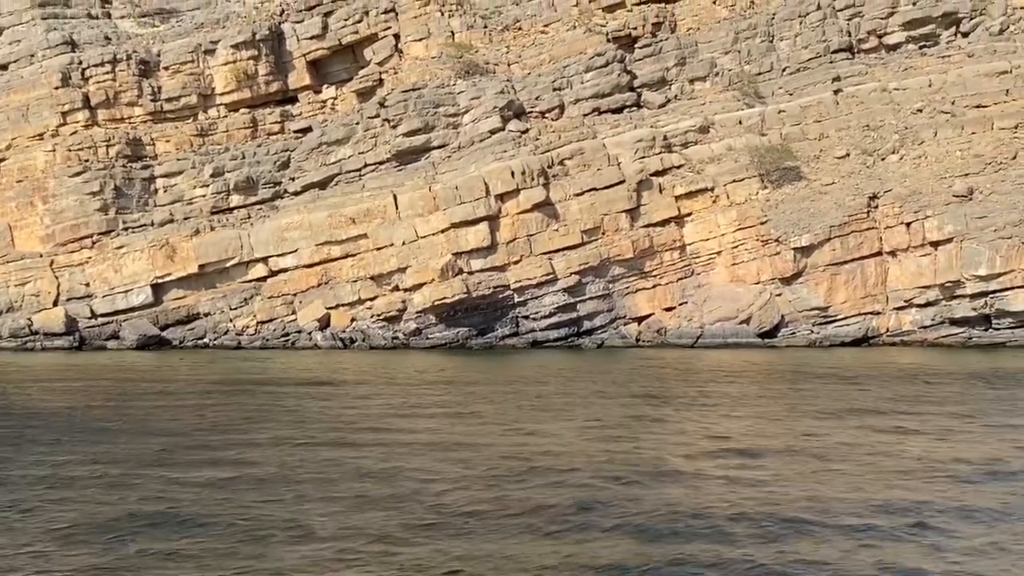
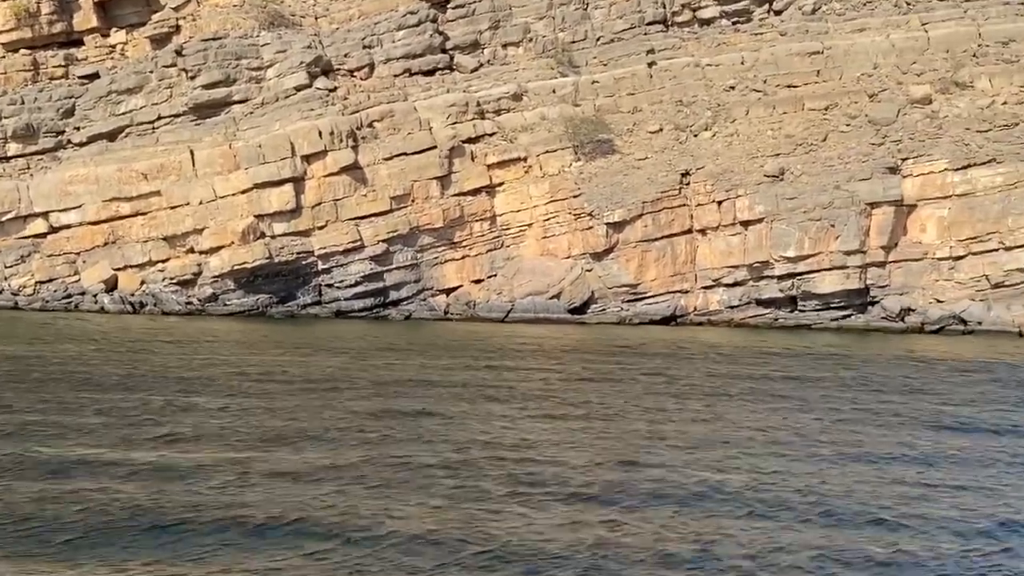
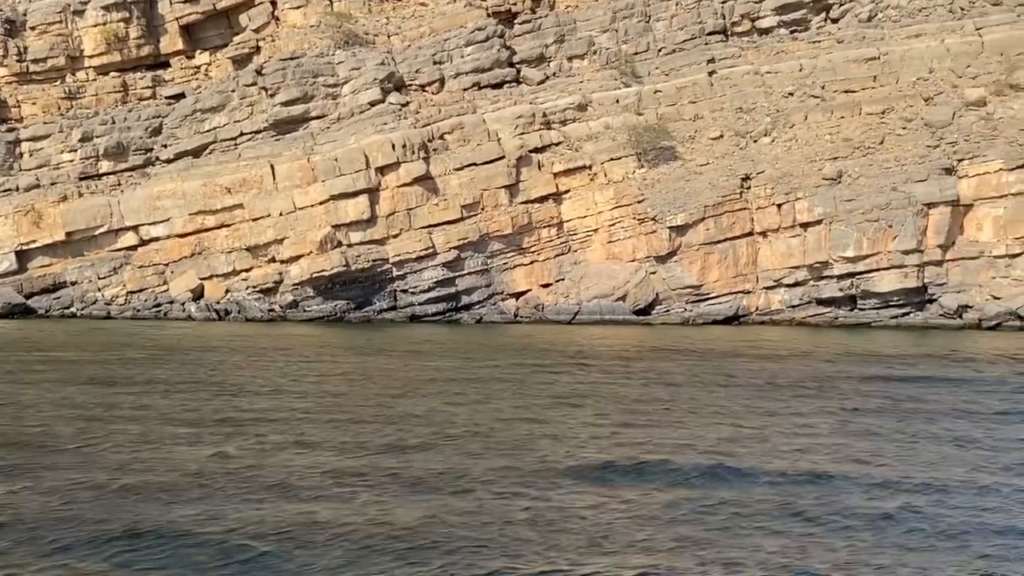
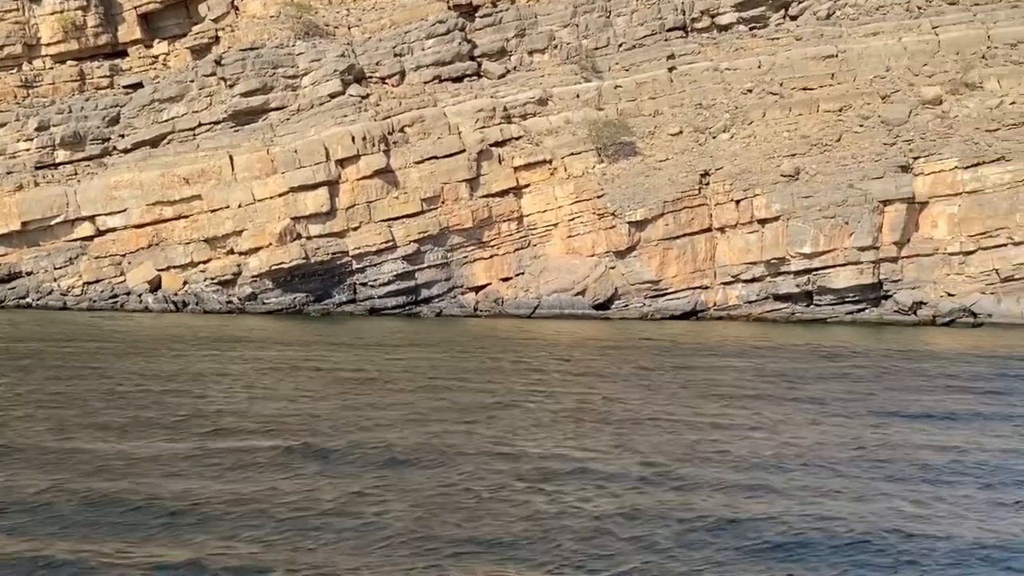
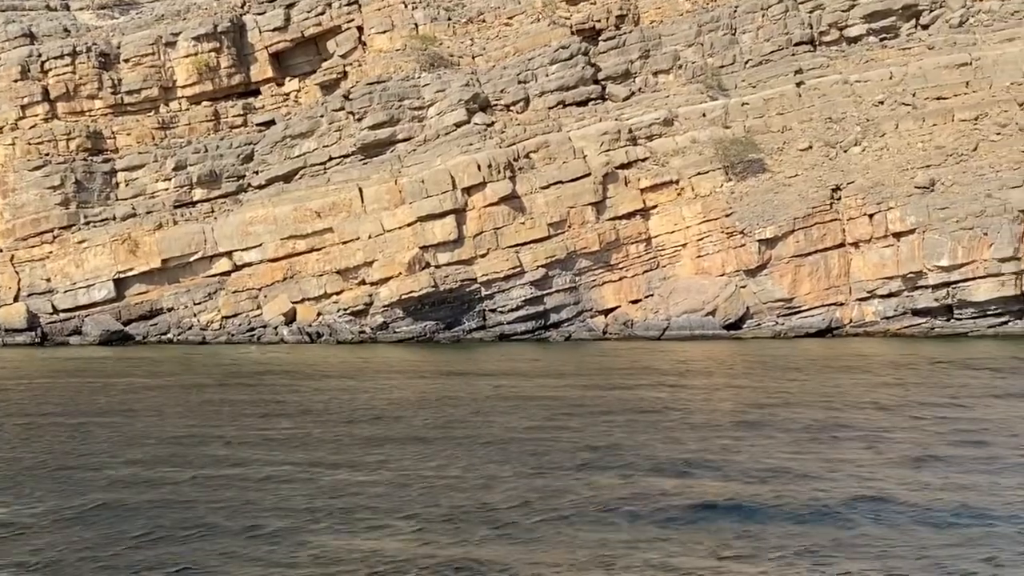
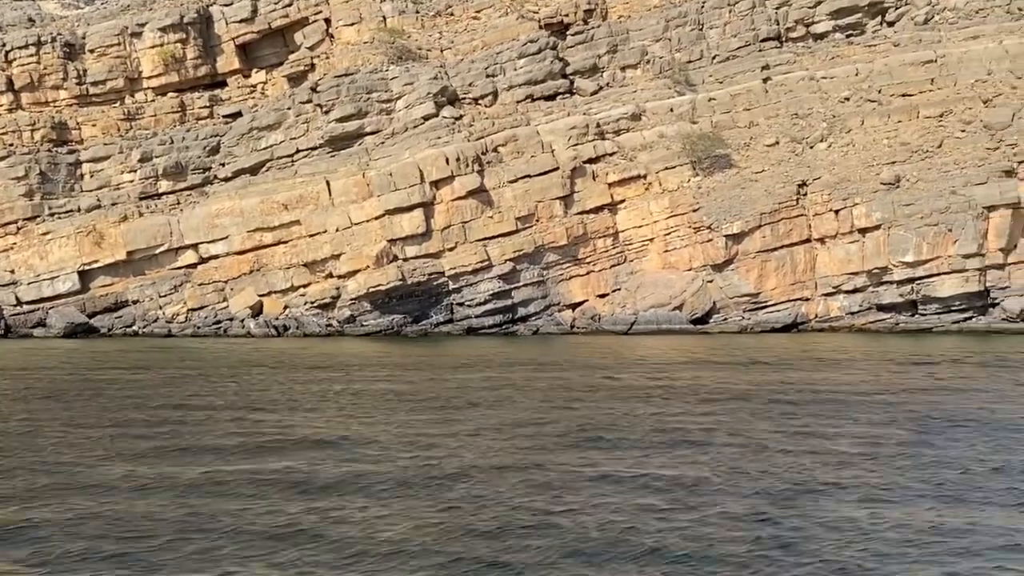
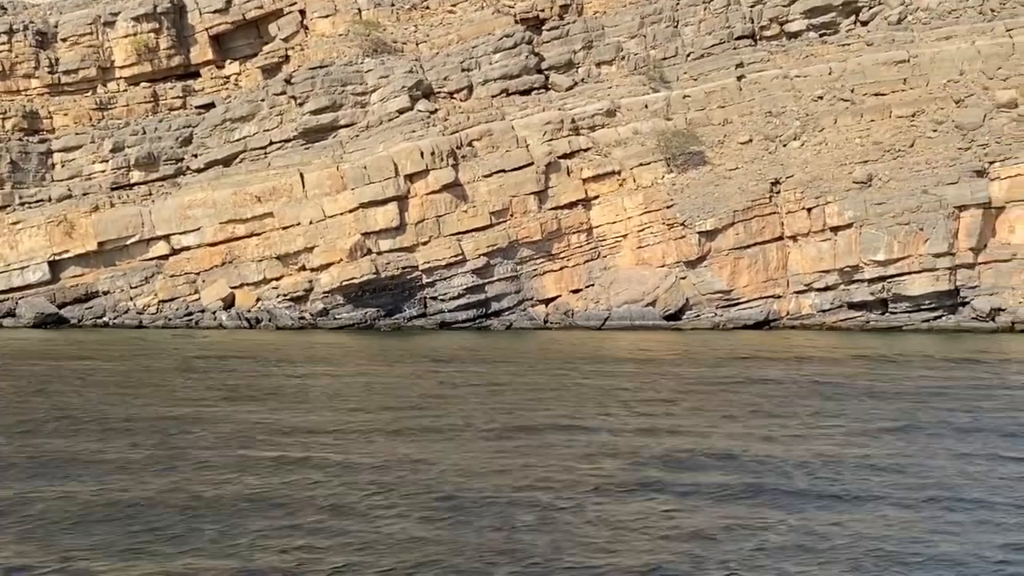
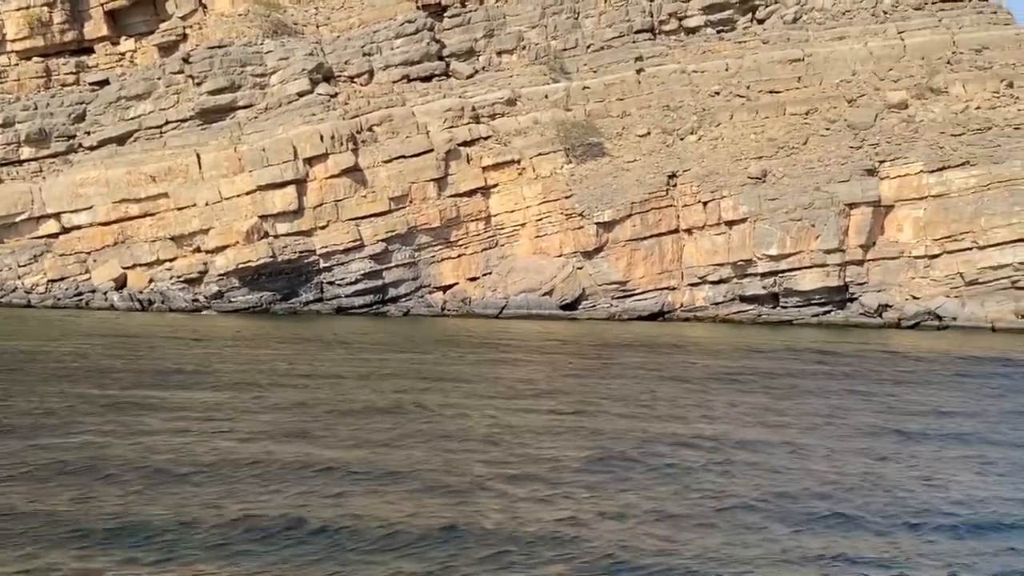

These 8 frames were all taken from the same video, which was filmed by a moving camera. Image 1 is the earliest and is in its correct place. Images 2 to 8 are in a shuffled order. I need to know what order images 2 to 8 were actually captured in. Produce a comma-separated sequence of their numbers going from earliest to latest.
5, 6, 7, 3, 4, 8, 2
